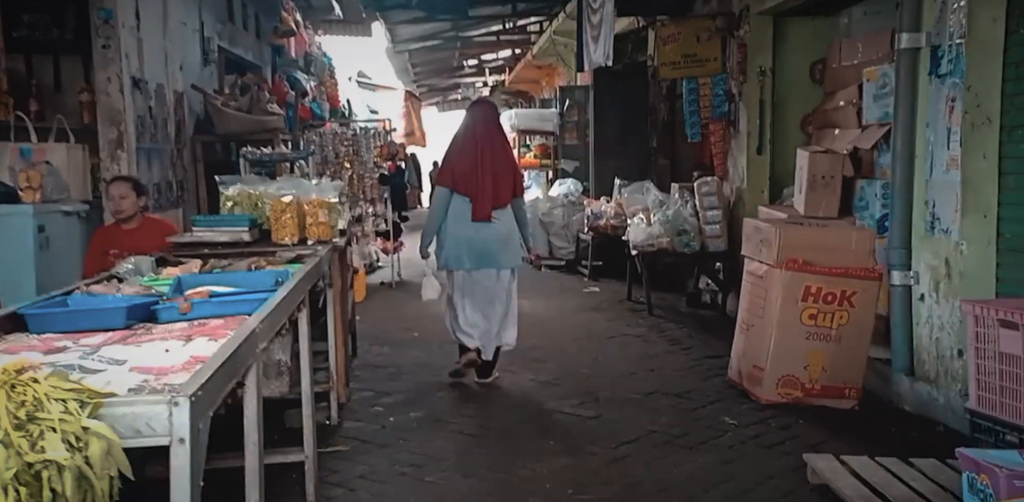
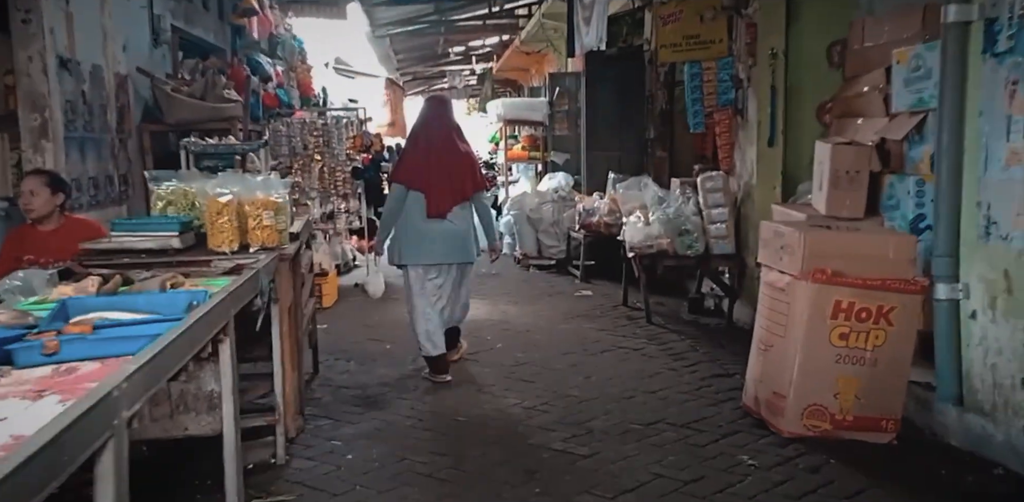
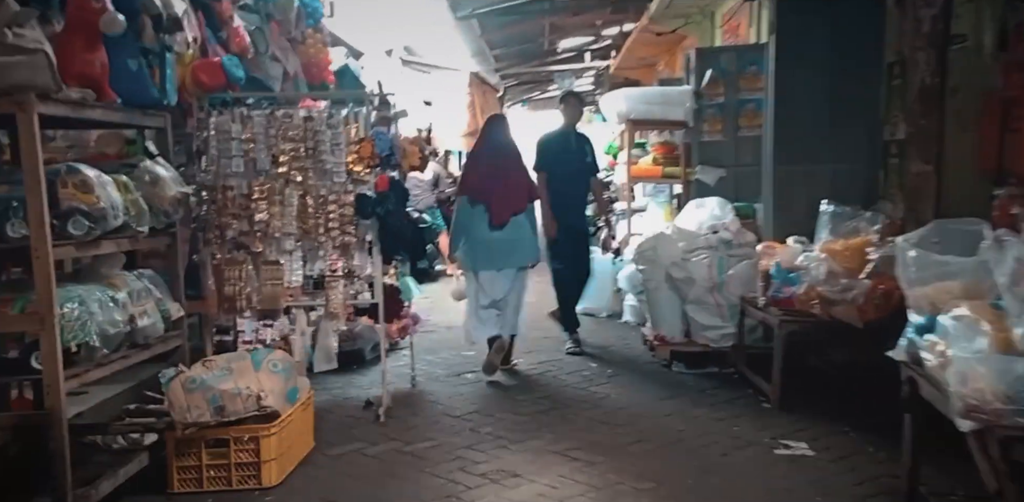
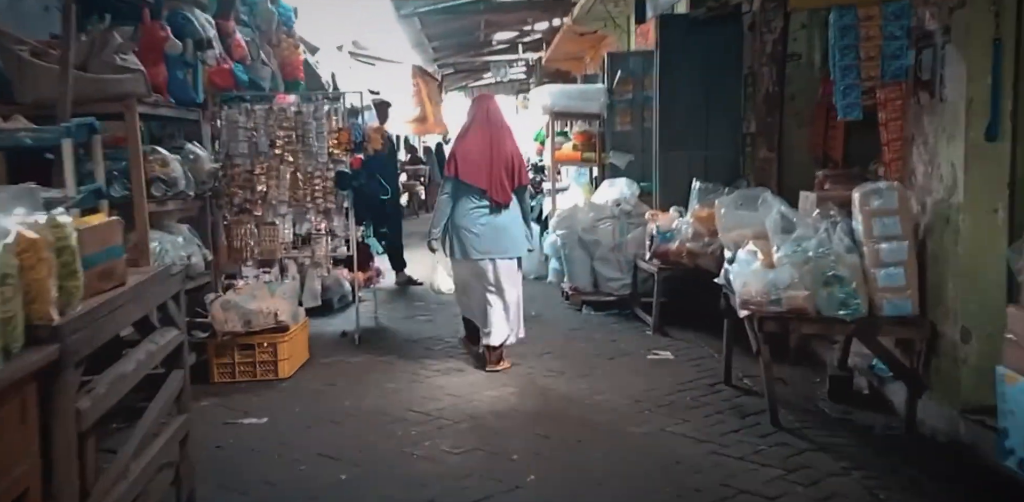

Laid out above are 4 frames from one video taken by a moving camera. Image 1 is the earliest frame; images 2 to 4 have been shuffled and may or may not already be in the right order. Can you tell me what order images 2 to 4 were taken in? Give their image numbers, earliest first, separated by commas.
2, 4, 3
